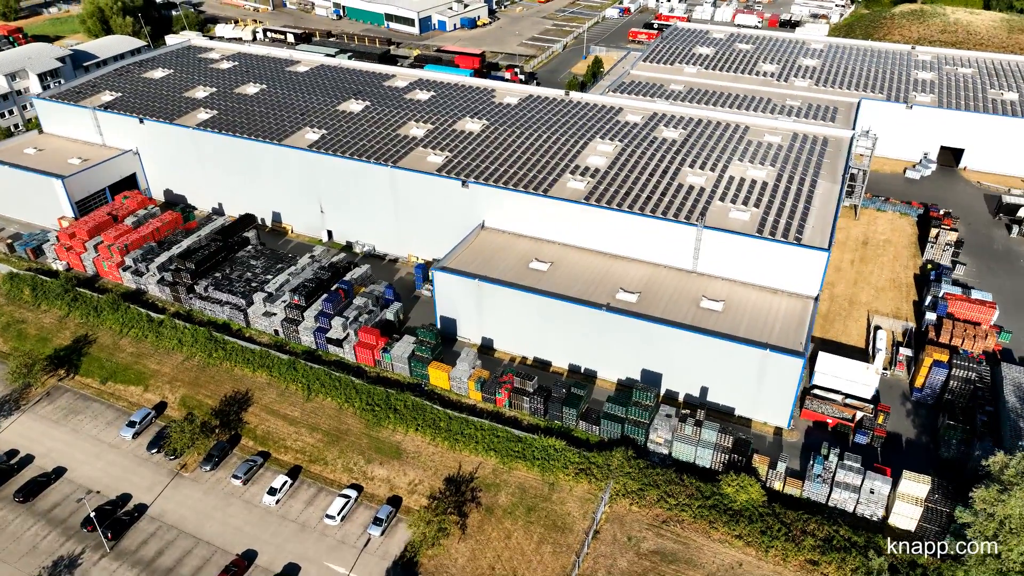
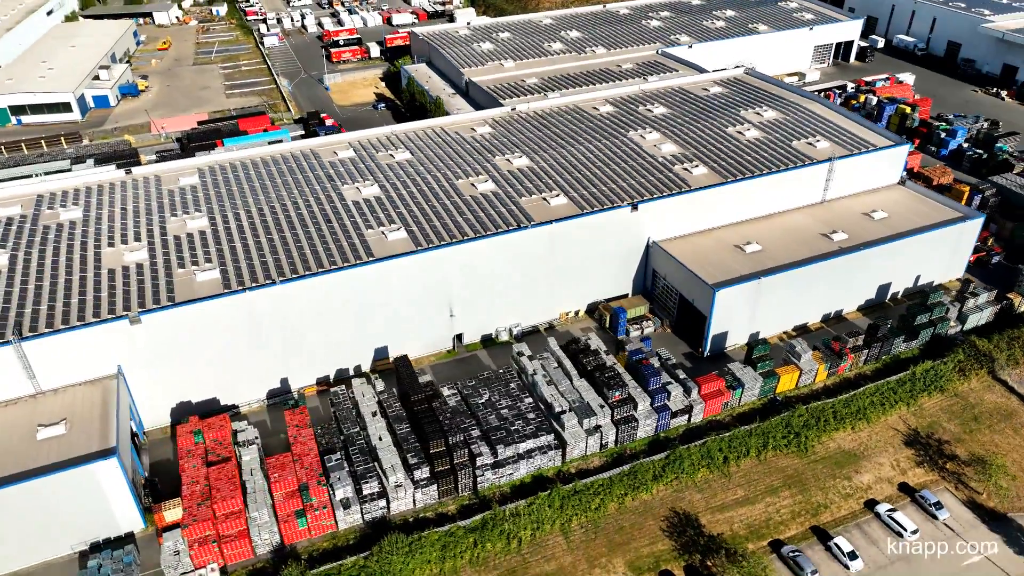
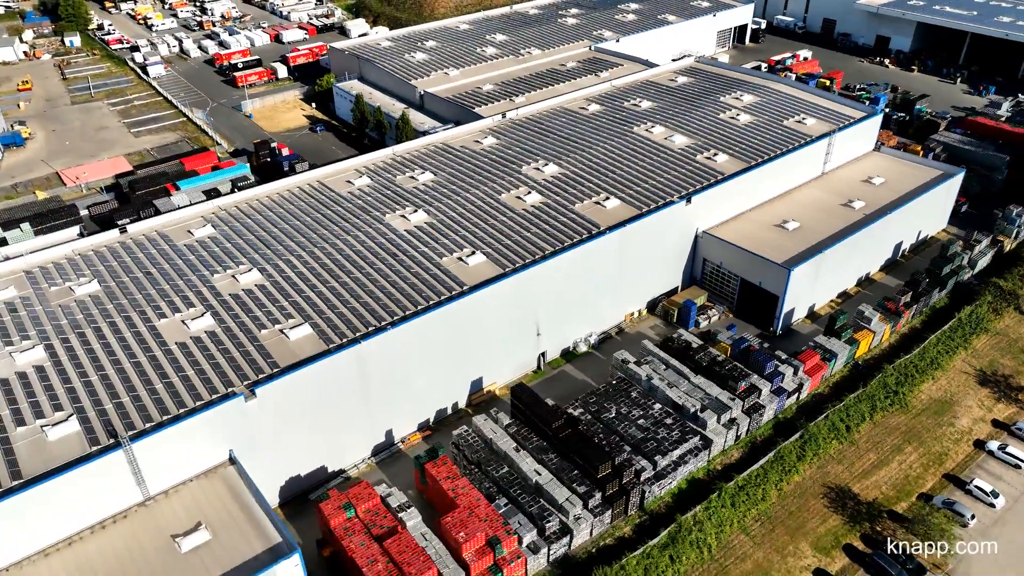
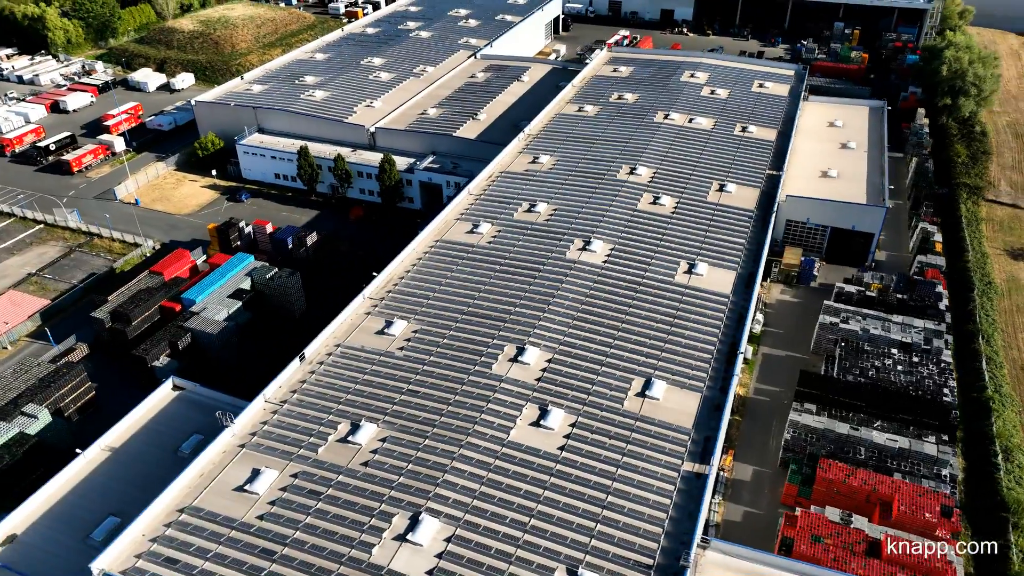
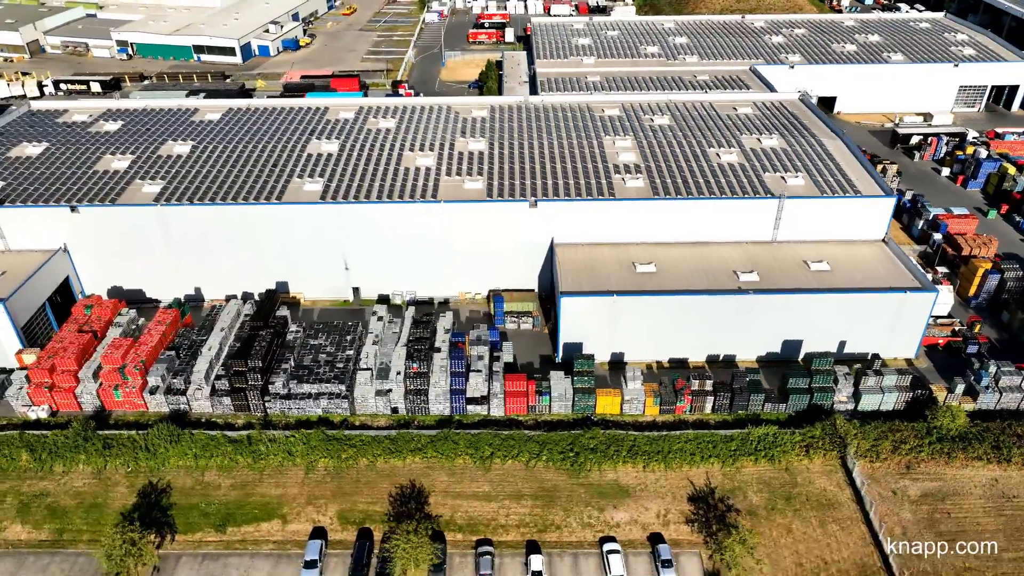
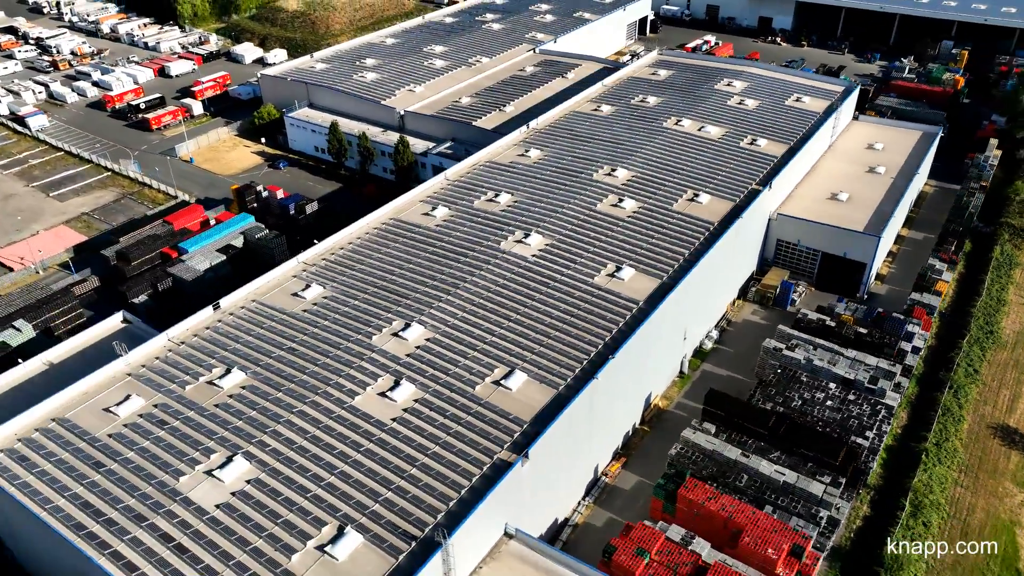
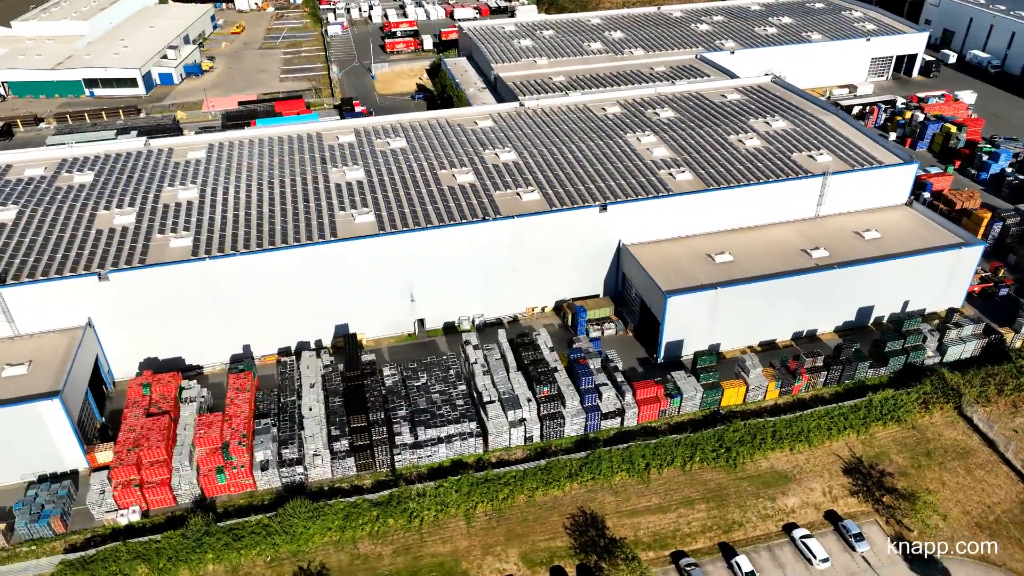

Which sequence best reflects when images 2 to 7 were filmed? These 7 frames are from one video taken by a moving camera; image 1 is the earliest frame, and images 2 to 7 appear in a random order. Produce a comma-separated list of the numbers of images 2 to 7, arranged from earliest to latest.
5, 7, 2, 3, 6, 4
